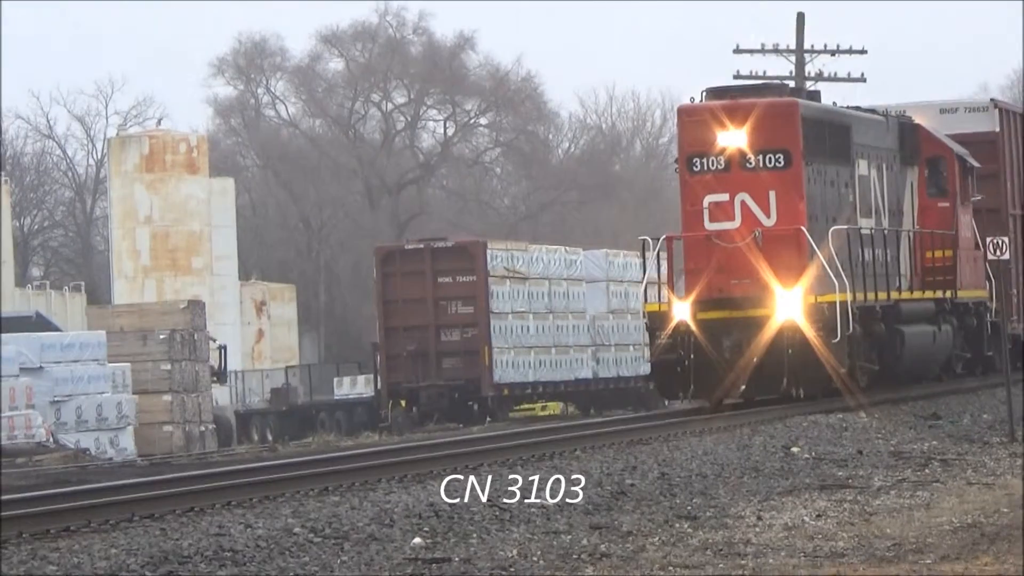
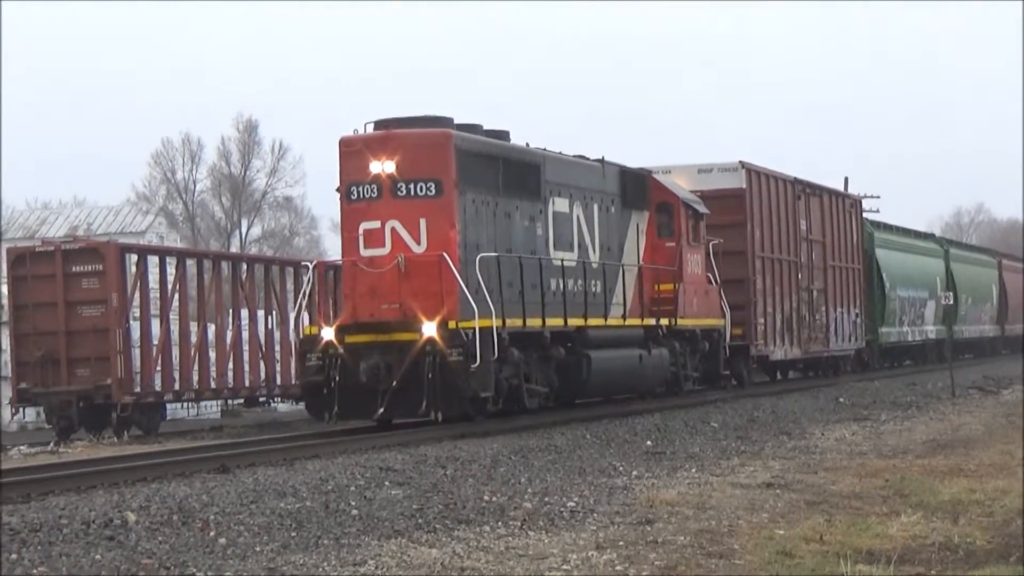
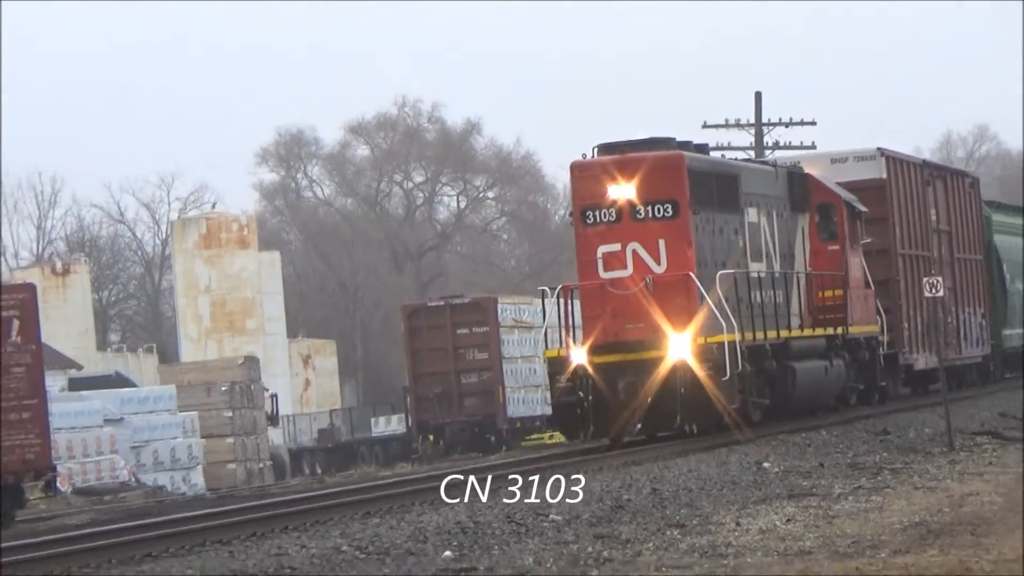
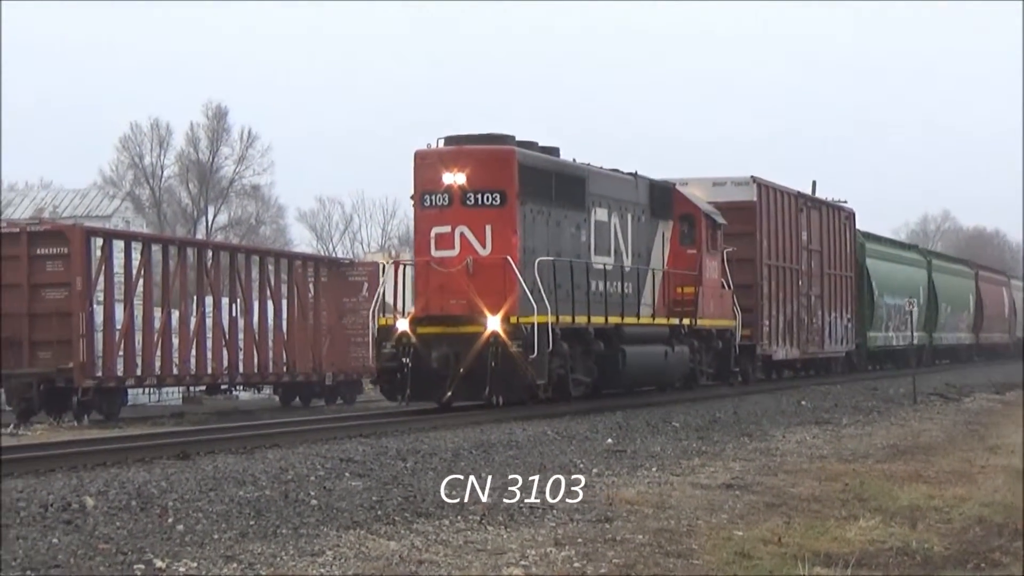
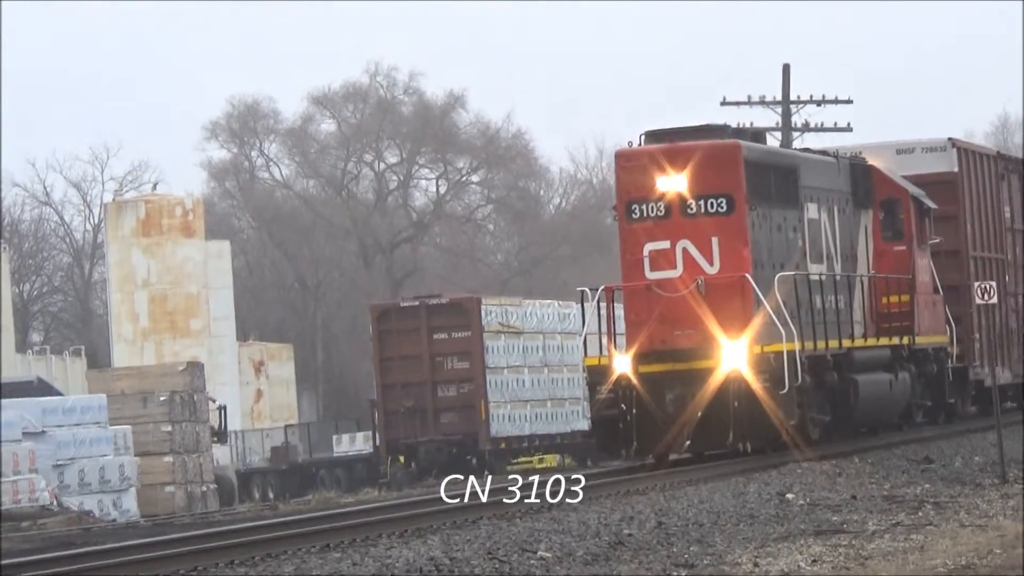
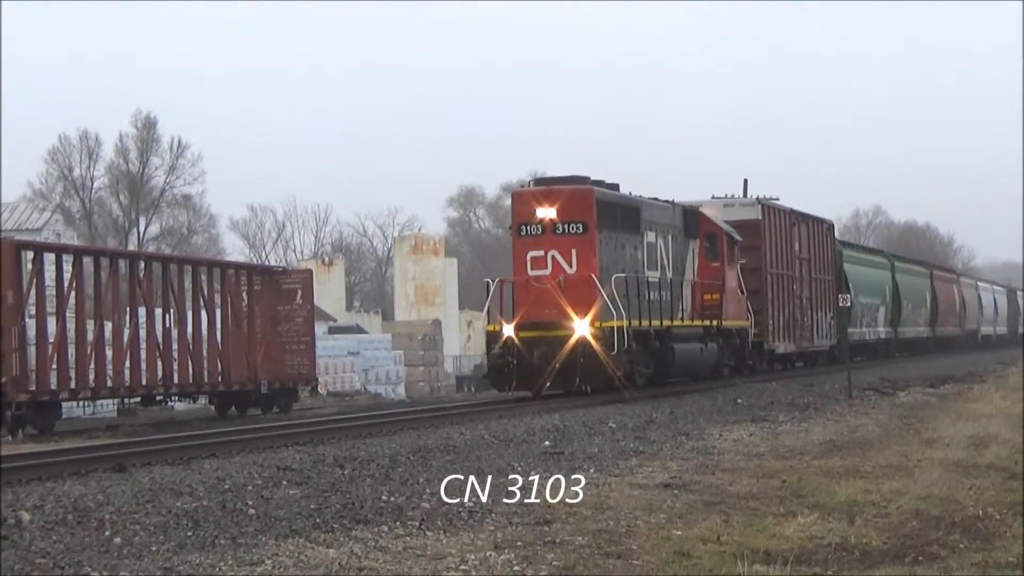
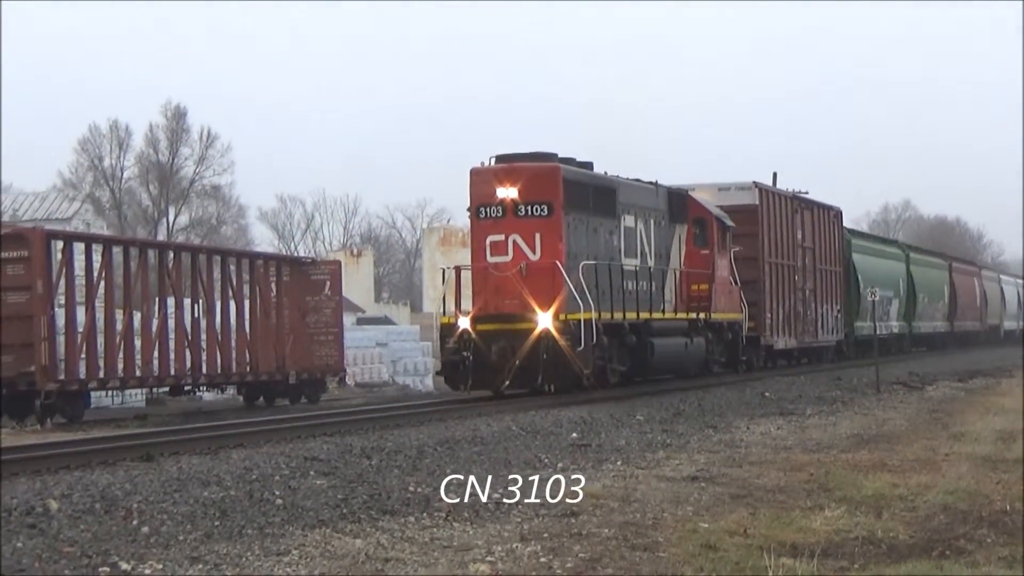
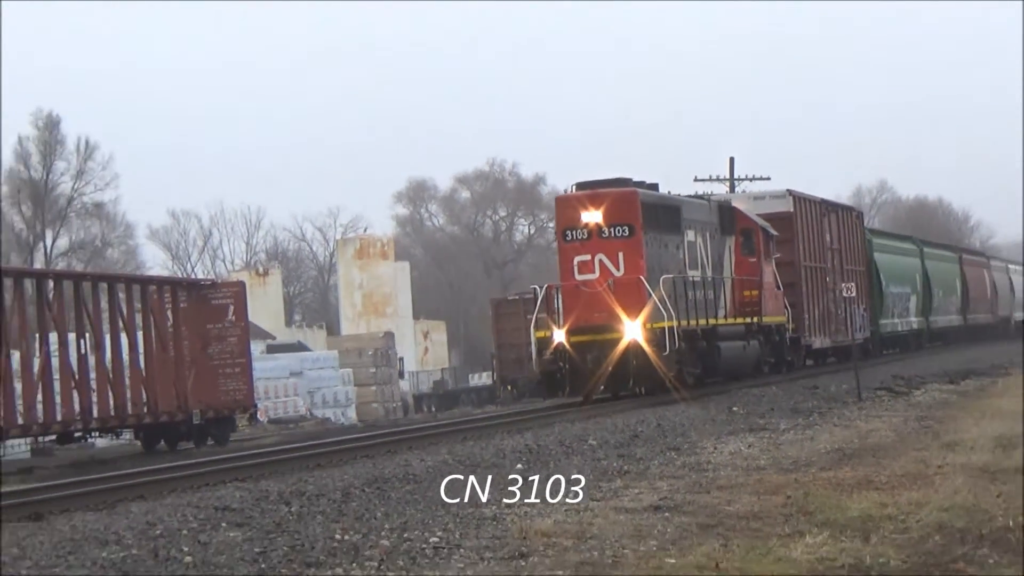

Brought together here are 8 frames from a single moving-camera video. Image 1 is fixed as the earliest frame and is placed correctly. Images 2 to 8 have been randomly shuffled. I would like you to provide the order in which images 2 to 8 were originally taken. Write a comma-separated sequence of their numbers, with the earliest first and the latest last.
5, 3, 8, 6, 7, 4, 2
